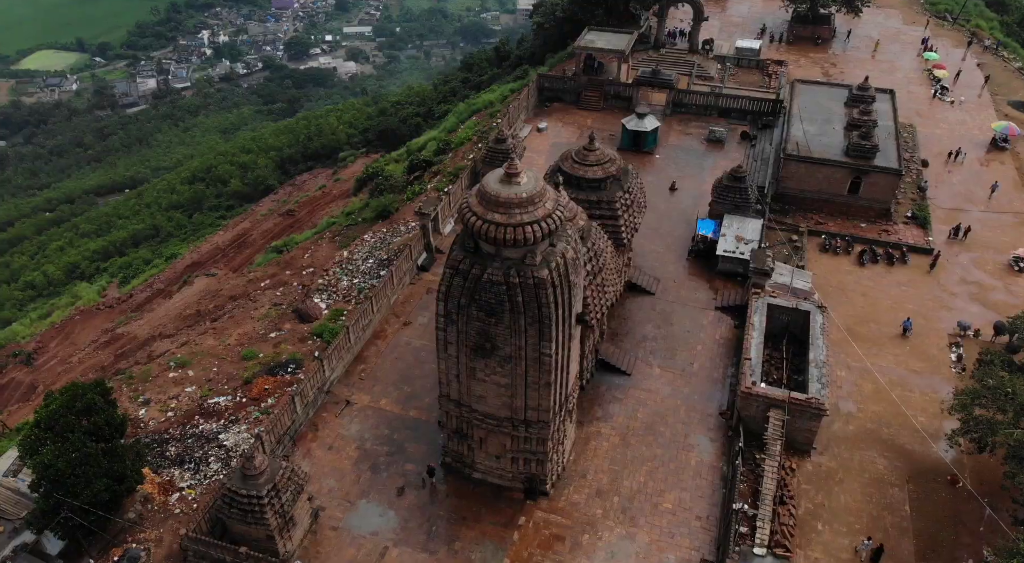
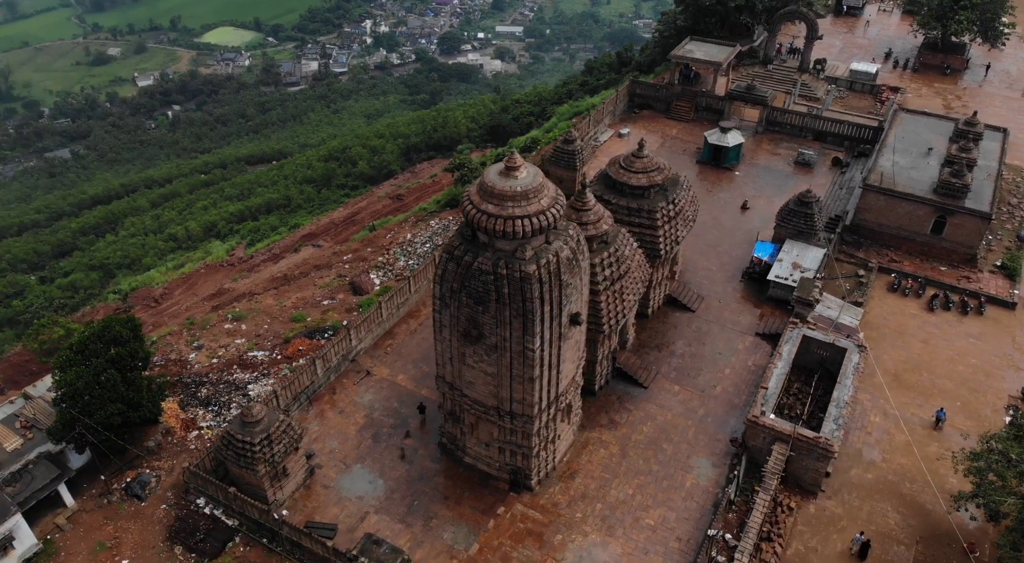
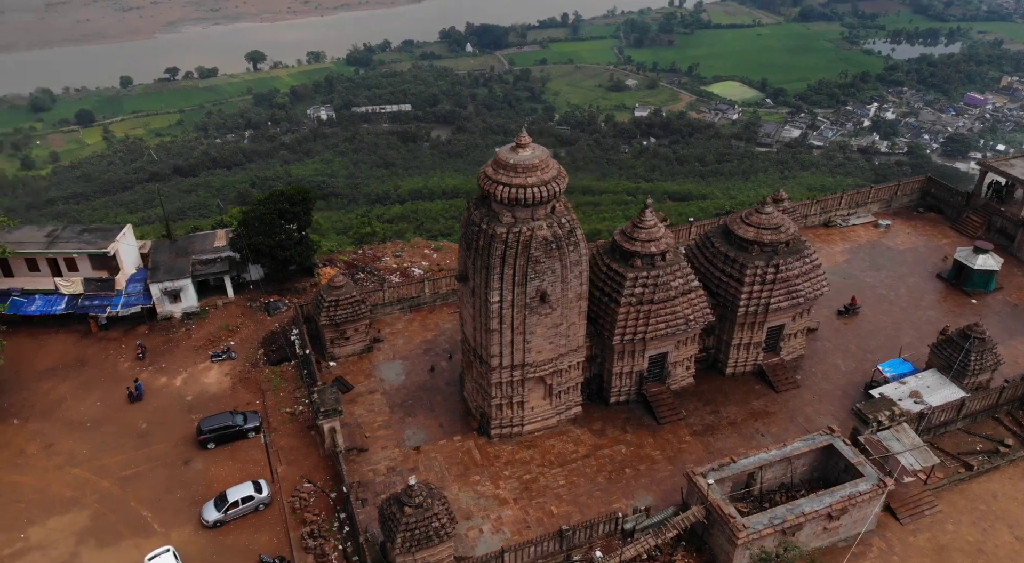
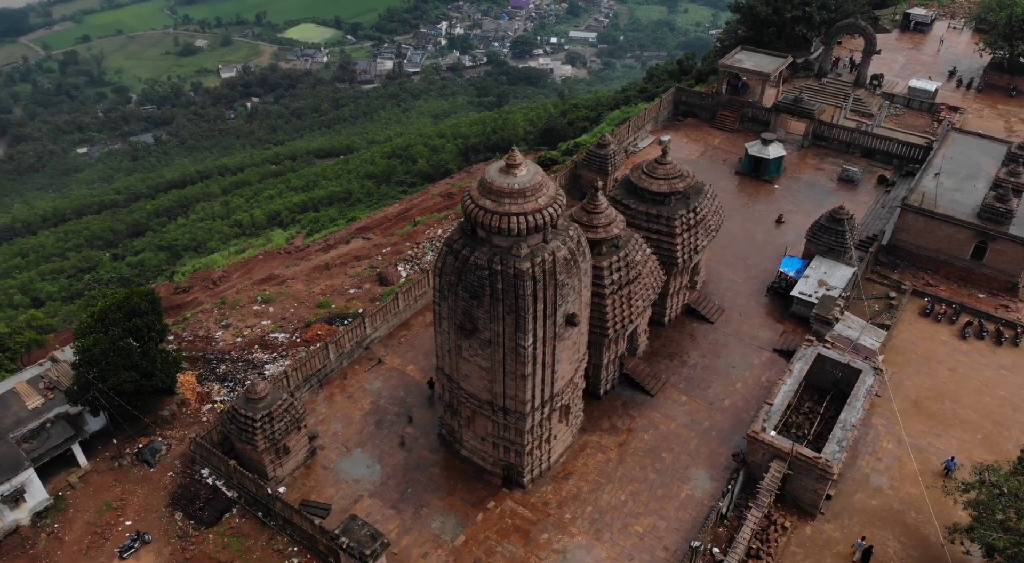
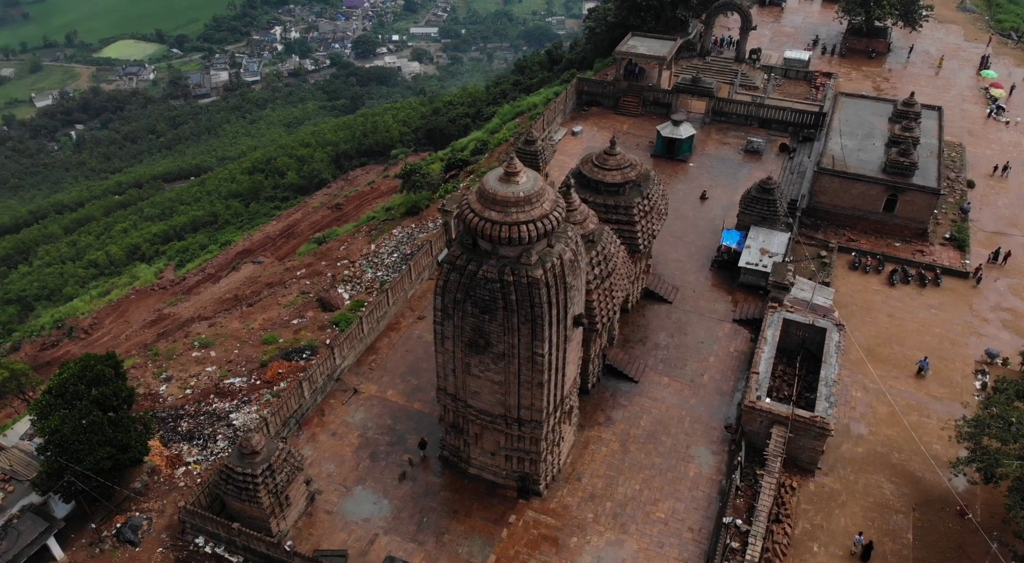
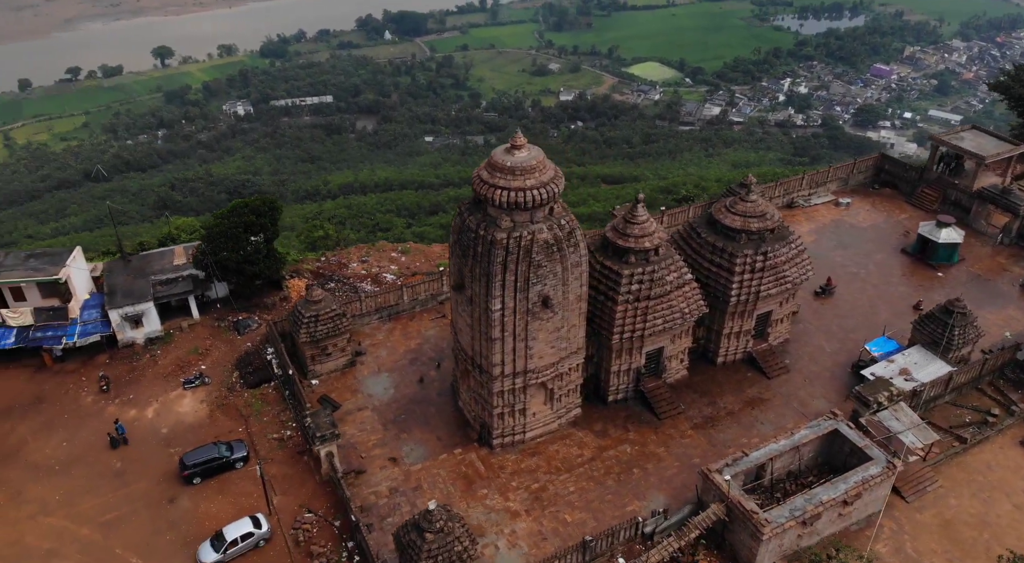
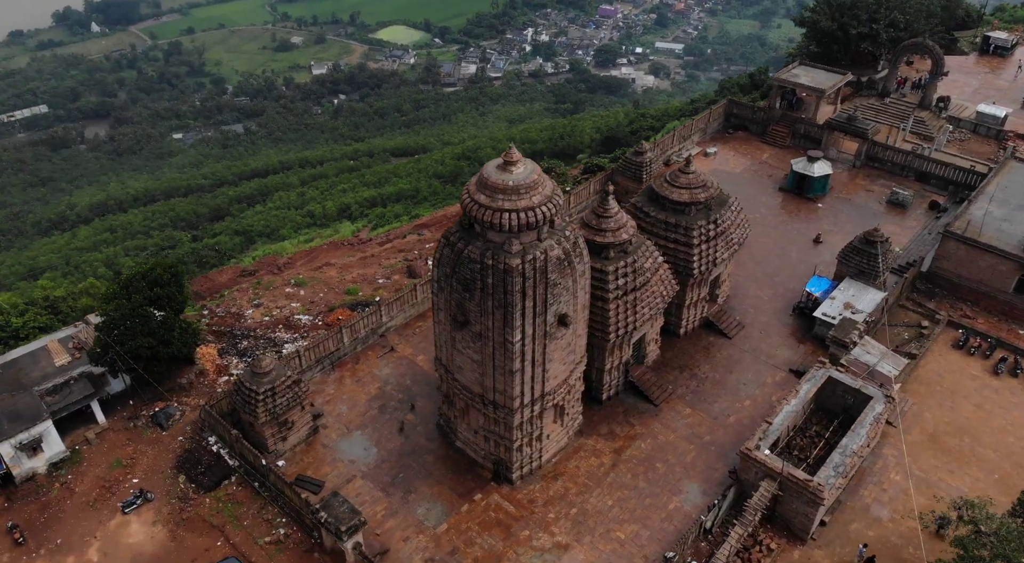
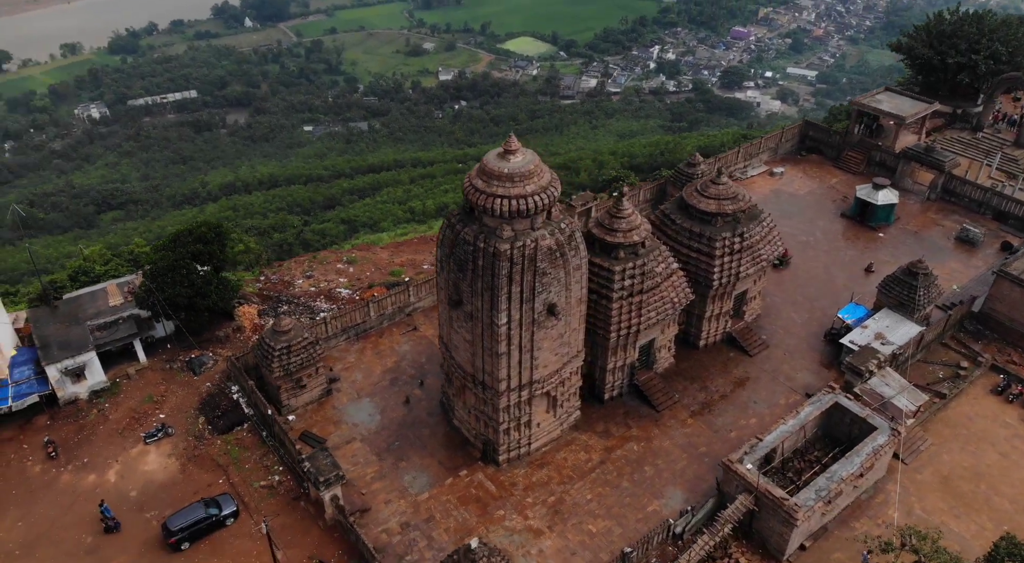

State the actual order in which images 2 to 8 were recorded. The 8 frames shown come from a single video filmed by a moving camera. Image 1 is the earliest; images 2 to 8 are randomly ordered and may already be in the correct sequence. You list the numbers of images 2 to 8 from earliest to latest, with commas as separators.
5, 2, 4, 7, 8, 6, 3
